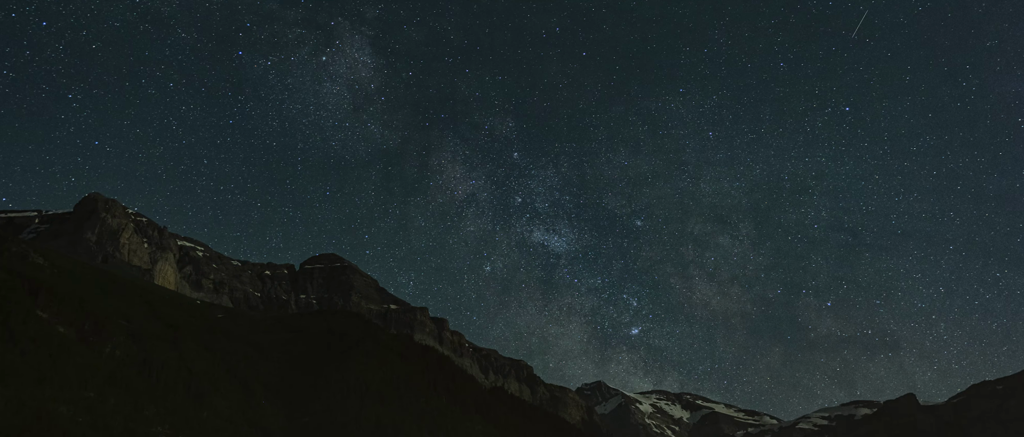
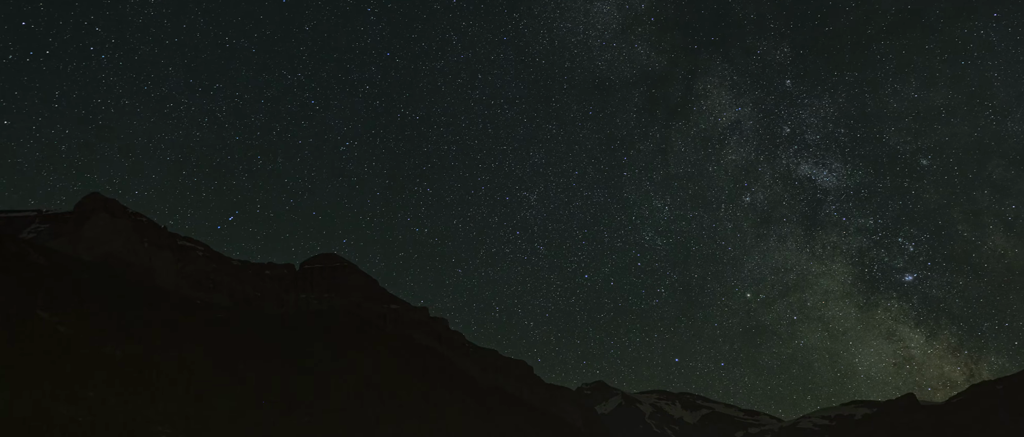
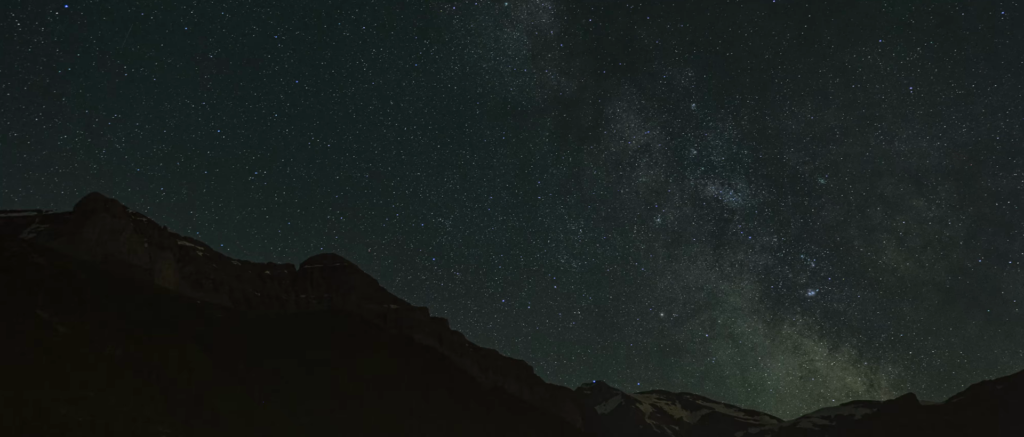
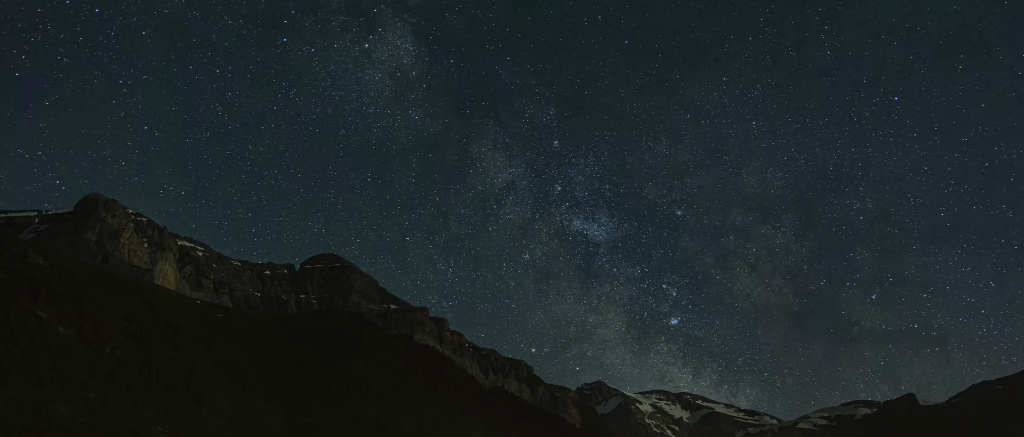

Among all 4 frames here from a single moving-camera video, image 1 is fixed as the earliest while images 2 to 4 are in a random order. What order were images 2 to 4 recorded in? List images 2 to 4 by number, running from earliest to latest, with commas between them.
4, 3, 2
